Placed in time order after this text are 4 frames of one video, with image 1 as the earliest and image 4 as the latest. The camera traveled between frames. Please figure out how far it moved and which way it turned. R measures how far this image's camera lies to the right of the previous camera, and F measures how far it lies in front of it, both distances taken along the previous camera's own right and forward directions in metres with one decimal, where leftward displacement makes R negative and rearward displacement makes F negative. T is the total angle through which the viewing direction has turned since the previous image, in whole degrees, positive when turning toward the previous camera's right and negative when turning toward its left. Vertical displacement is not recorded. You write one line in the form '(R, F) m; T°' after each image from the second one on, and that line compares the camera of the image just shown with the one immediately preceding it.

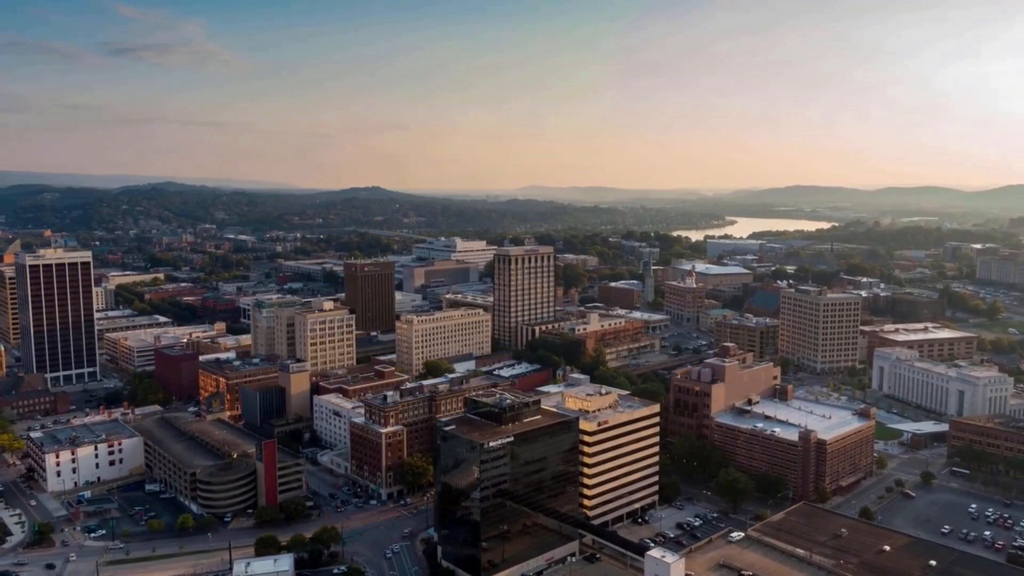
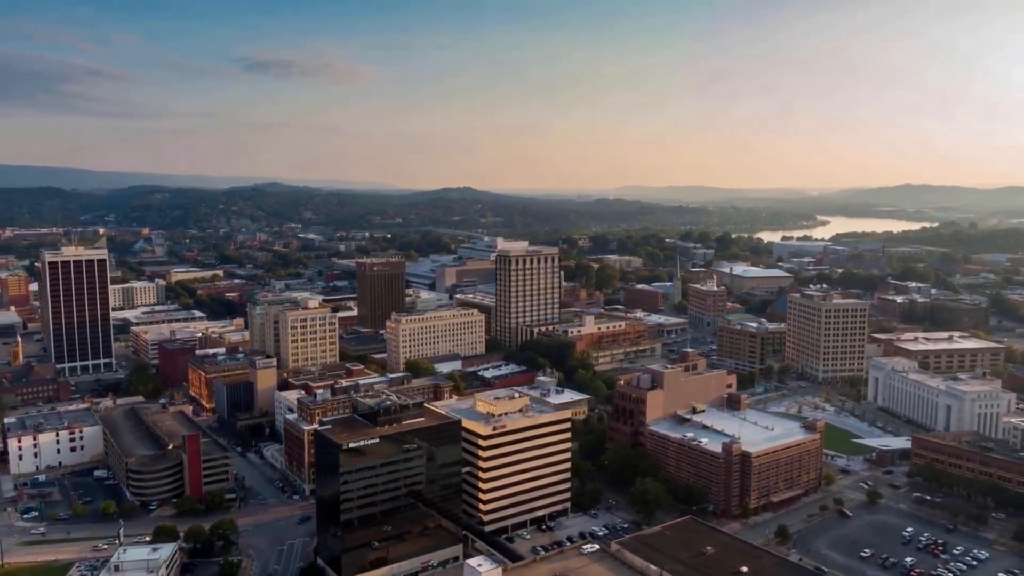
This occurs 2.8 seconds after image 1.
(+8.3, +0.8) m; -7°
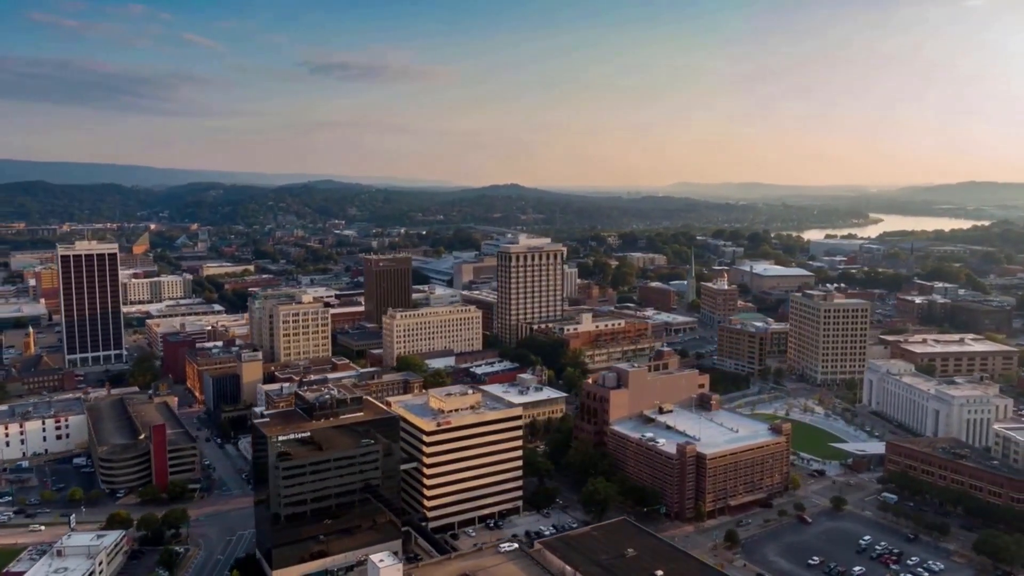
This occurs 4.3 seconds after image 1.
(+4.4, +0.3) m; -4°
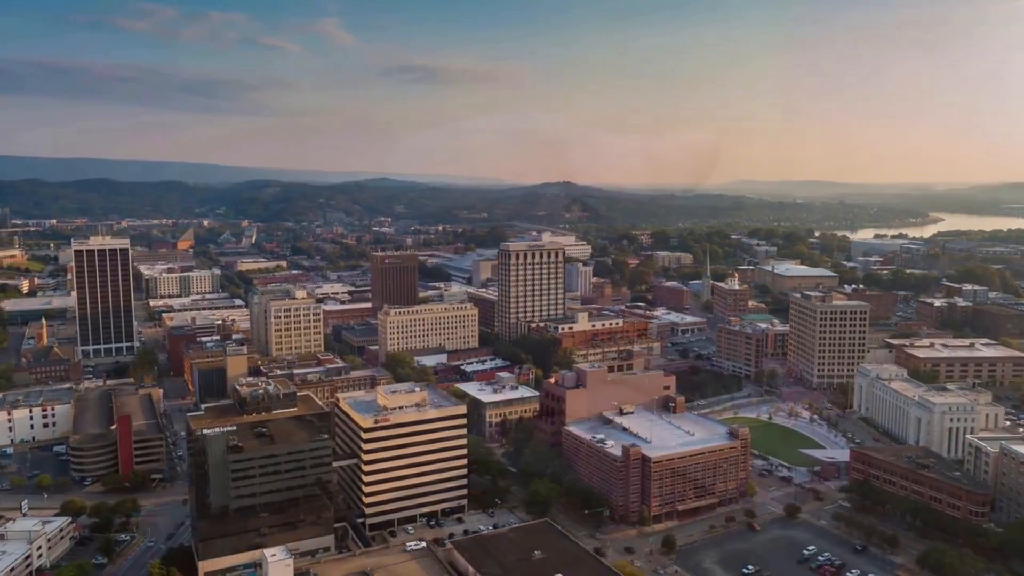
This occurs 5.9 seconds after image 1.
(+4.8, +0.4) m; -4°
